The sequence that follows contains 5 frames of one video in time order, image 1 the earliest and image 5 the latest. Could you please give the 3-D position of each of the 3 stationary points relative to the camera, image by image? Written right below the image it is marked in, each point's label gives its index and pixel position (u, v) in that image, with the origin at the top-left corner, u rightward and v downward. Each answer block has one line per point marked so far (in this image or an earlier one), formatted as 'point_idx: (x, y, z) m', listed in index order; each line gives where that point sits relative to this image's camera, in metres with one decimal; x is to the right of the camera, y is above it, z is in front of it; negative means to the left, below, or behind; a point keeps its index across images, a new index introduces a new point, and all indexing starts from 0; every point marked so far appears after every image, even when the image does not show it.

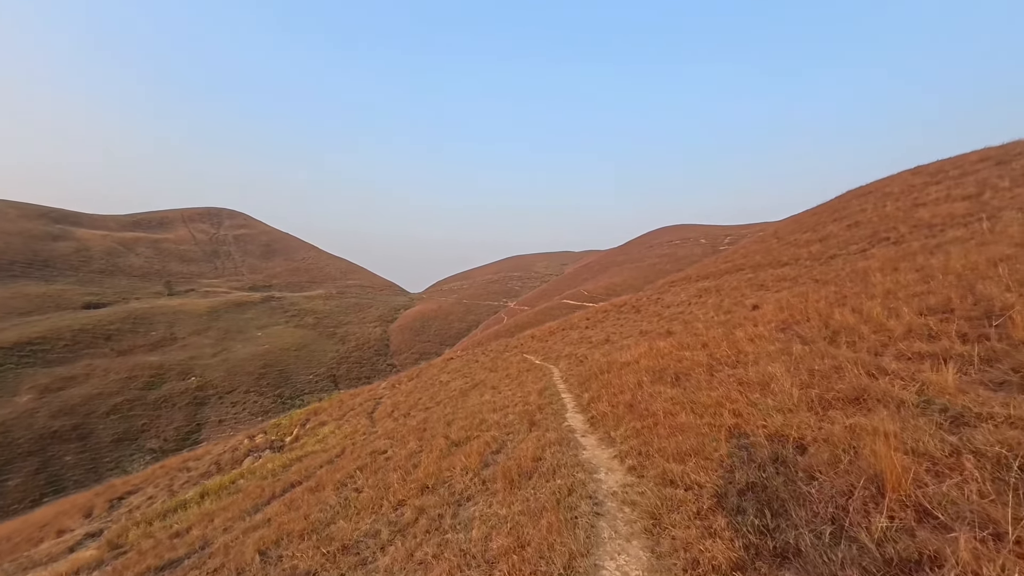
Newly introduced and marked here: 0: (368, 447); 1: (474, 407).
0: (-6.0, -5.9, +18.1) m
1: (-1.8, -4.9, +19.7) m
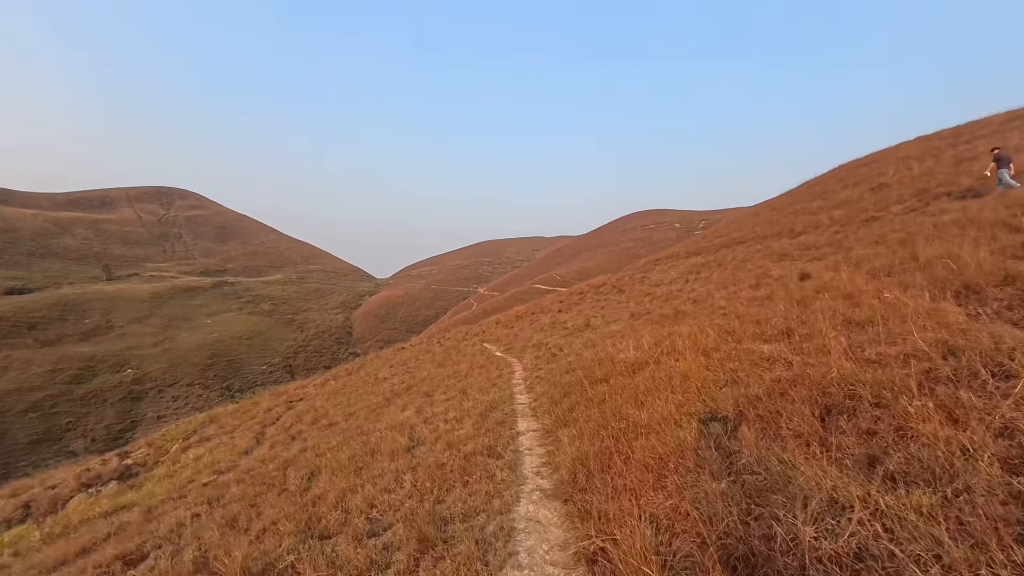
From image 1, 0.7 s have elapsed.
0: (-7.7, -4.8, +11.9) m
1: (-3.6, -3.7, +13.7) m
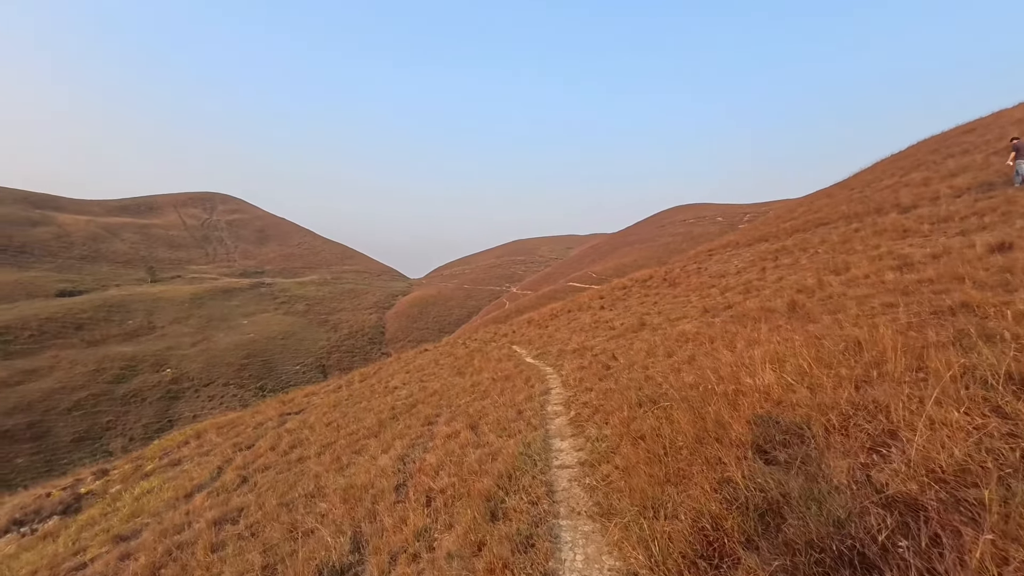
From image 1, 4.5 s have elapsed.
0: (-7.0, -4.5, +8.4) m
1: (-2.8, -3.4, +9.9) m
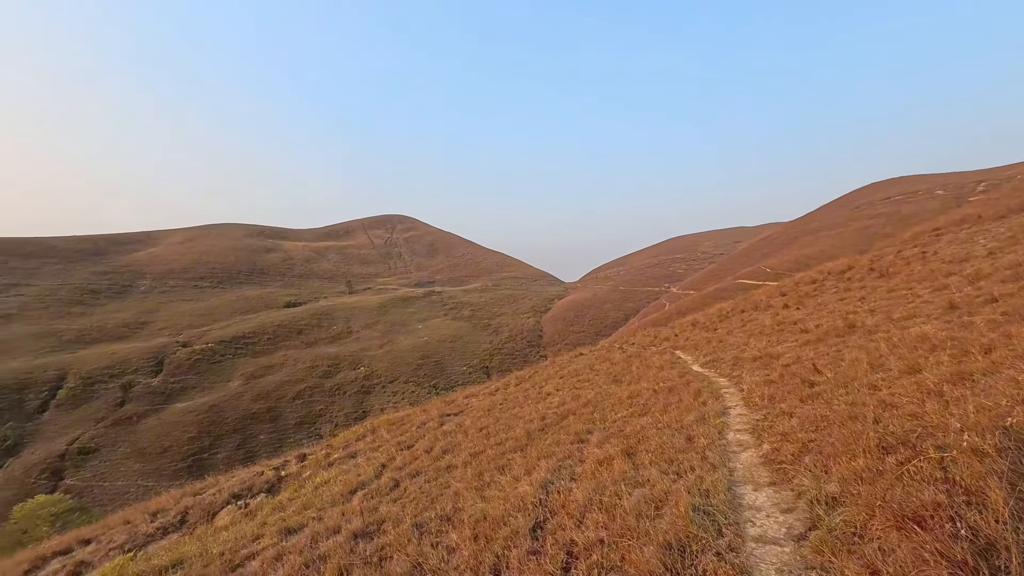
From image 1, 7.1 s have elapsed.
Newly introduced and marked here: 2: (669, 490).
0: (-4.0, -4.6, +8.9) m
1: (+0.4, -3.4, +9.1) m
2: (+2.0, -2.6, +5.7) m
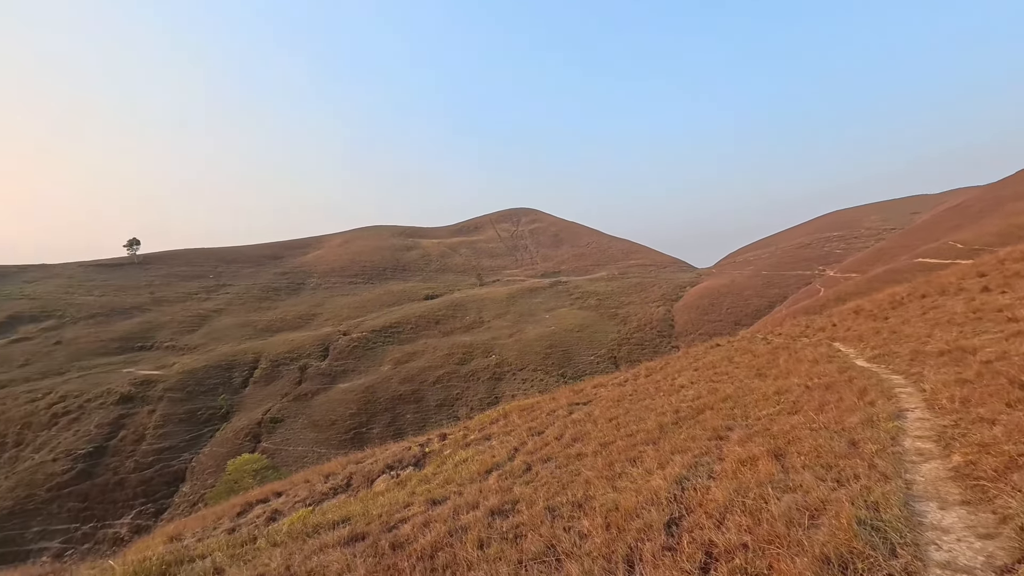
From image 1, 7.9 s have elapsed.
0: (-1.2, -4.5, +10.0) m
1: (+3.0, -3.2, +8.8) m
2: (+3.7, -2.5, +5.2) m
